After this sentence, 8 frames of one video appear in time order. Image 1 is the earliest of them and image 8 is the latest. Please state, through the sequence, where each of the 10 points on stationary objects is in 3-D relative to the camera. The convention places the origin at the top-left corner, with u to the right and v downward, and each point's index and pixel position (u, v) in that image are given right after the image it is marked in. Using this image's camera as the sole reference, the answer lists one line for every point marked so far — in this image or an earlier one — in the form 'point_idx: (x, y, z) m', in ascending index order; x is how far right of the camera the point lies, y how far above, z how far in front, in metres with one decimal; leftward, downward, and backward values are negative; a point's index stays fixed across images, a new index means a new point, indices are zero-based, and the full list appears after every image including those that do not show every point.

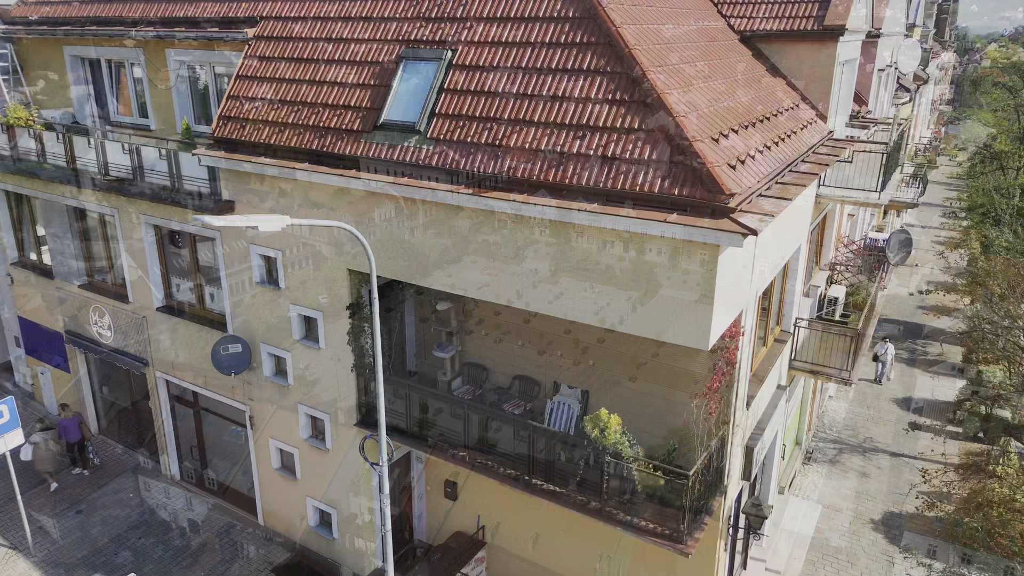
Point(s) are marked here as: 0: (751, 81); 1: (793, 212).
0: (+3.6, +3.1, +10.8) m
1: (+4.1, +1.1, +10.5) m
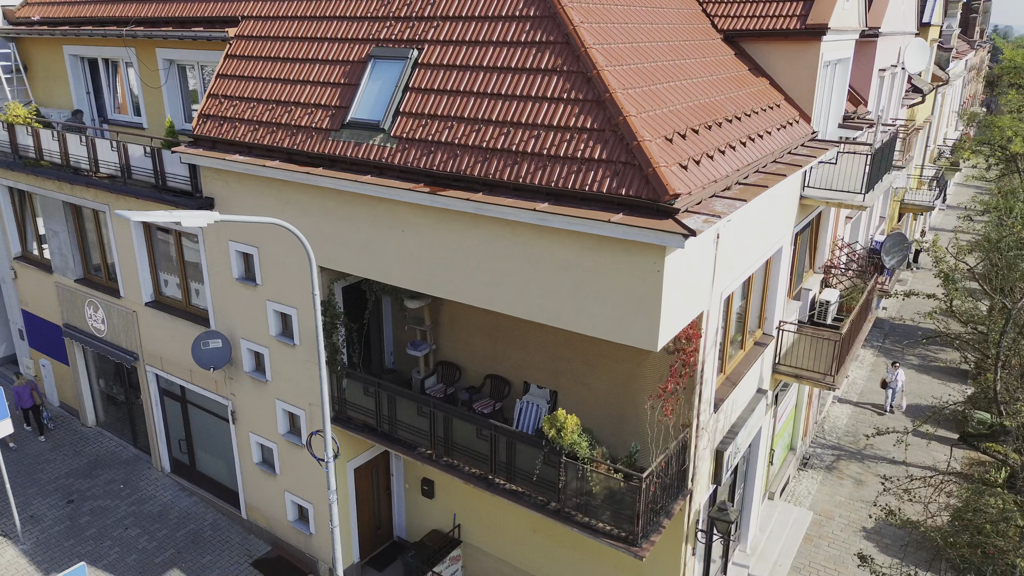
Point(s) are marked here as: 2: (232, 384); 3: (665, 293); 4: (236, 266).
0: (+3.2, +3.1, +10.6) m
1: (+3.6, +1.1, +10.3) m
2: (-4.9, -1.7, +12.7) m
3: (+1.6, -0.1, +7.4) m
4: (-4.5, +0.4, +11.7) m
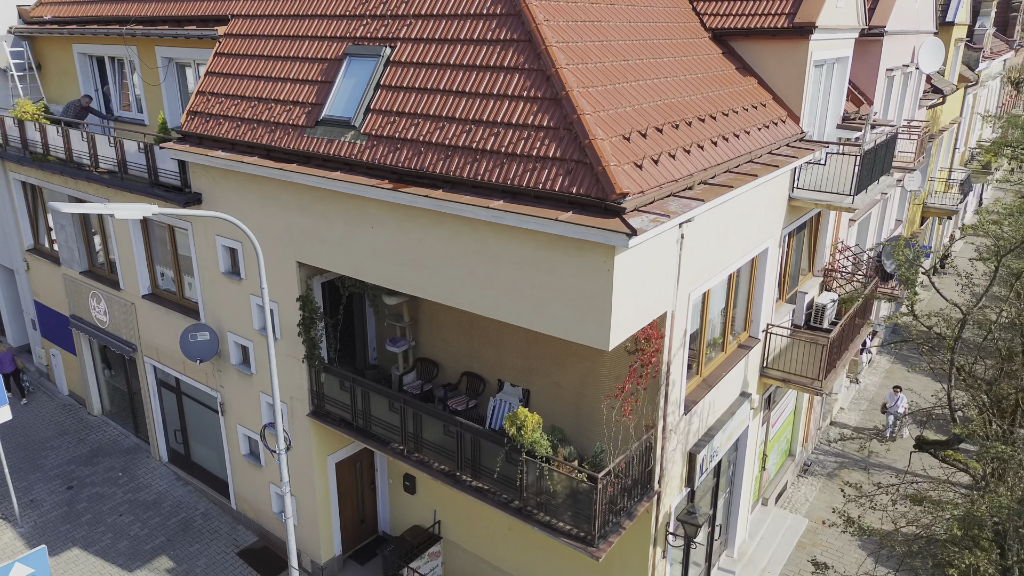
0: (+2.9, +3.0, +10.5) m
1: (+3.3, +1.1, +10.2) m
2: (-5.2, -1.6, +12.9) m
3: (+1.1, -0.1, +7.3) m
4: (-4.8, +0.5, +12.0) m
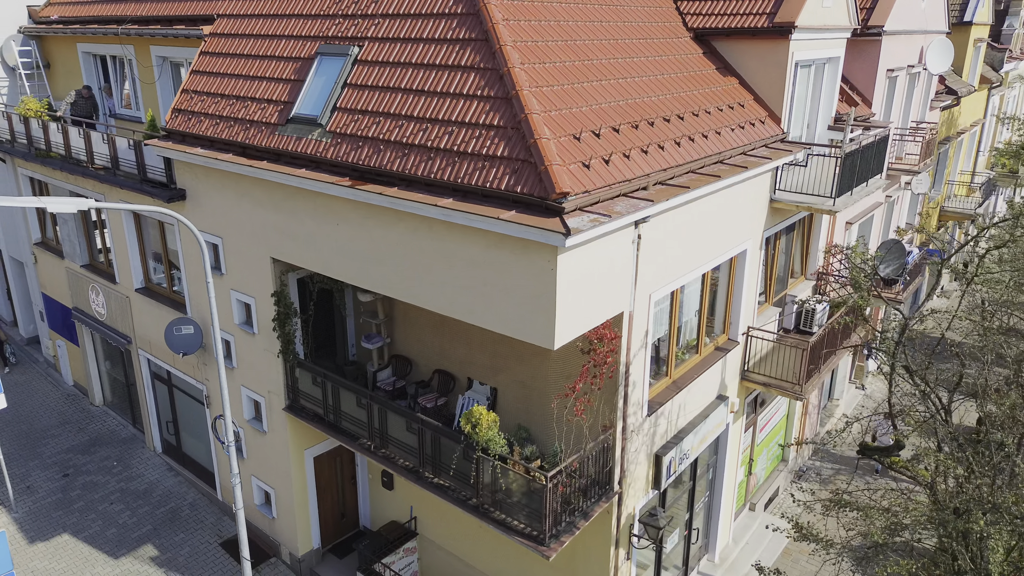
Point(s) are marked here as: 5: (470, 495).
0: (+2.5, +3.0, +10.4) m
1: (+2.8, +1.1, +10.1) m
2: (-5.6, -1.5, +13.1) m
3: (+0.5, 0.0, +7.3) m
4: (-5.2, +0.5, +12.2) m
5: (-0.5, -2.7, +9.2) m
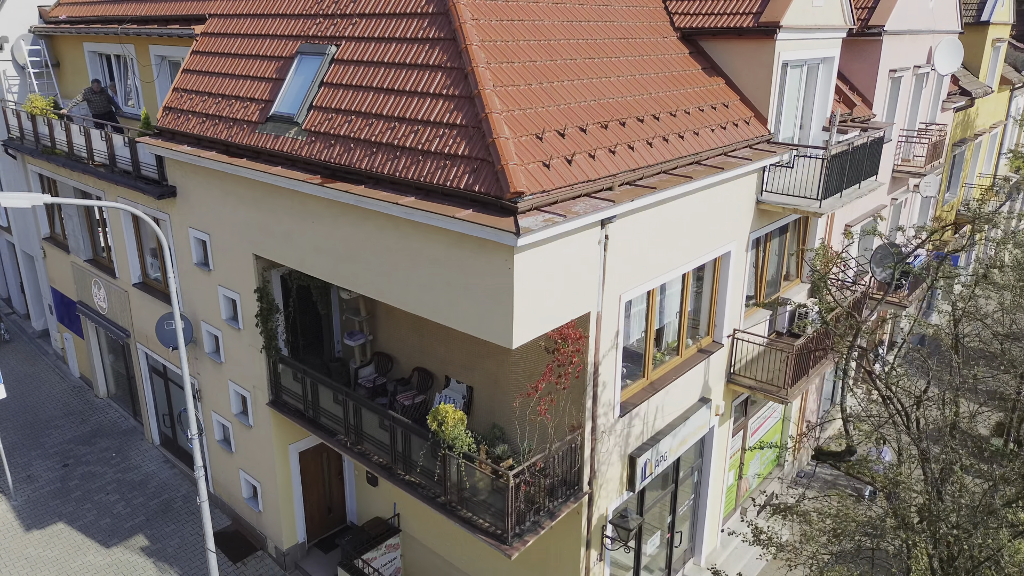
0: (+2.2, +3.0, +10.4) m
1: (+2.5, +1.0, +10.0) m
2: (-5.9, -1.4, +13.4) m
3: (0.0, 0.0, +7.3) m
4: (-5.5, +0.6, +12.4) m
5: (-0.9, -2.6, +9.3) m
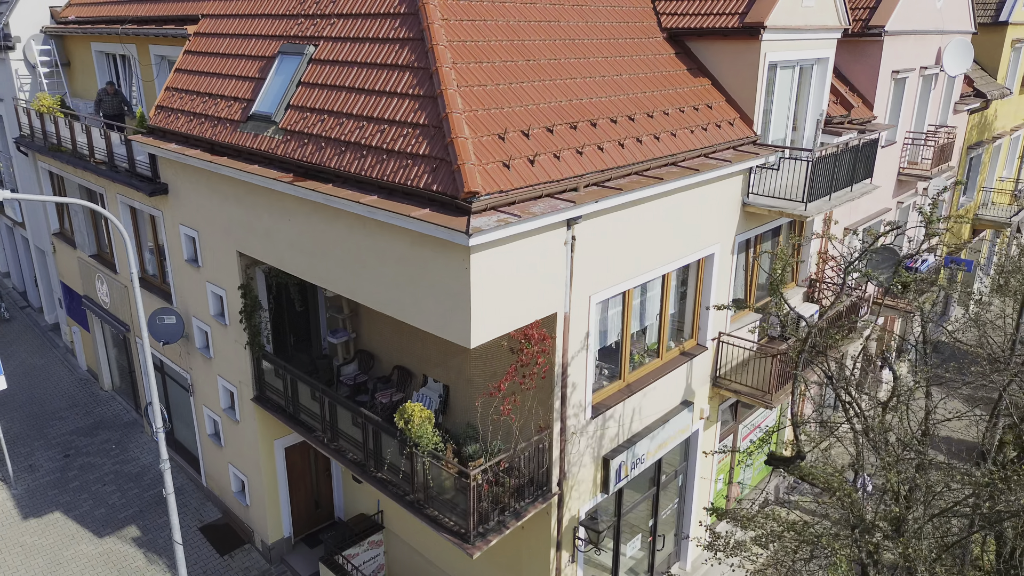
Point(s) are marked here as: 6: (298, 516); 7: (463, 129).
0: (+1.9, +3.0, +10.3) m
1: (+2.2, +1.0, +9.9) m
2: (-6.1, -1.3, +13.6) m
3: (-0.4, 0.0, +7.3) m
4: (-5.7, +0.7, +12.6) m
5: (-1.4, -2.6, +9.3) m
6: (-4.0, -4.3, +13.4) m
7: (-0.5, +1.7, +7.5) m
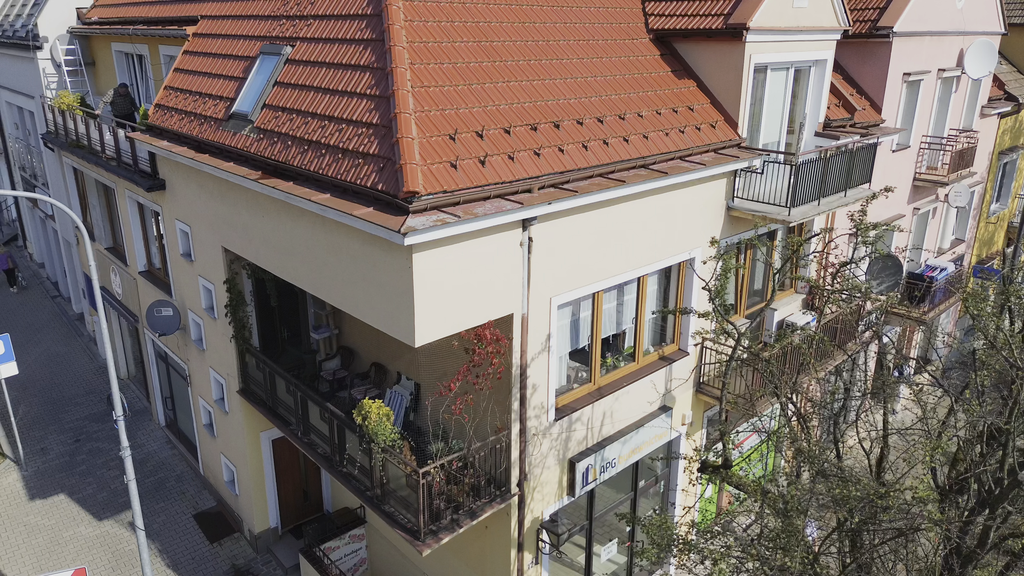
0: (+1.5, +2.9, +10.2) m
1: (+1.7, +1.0, +9.8) m
2: (-6.3, -1.2, +14.0) m
3: (-1.0, 0.0, +7.4) m
4: (-6.0, +0.8, +12.9) m
5: (-1.9, -2.6, +9.4) m
6: (-4.3, -4.2, +13.7) m
7: (-1.1, +1.7, +7.6) m
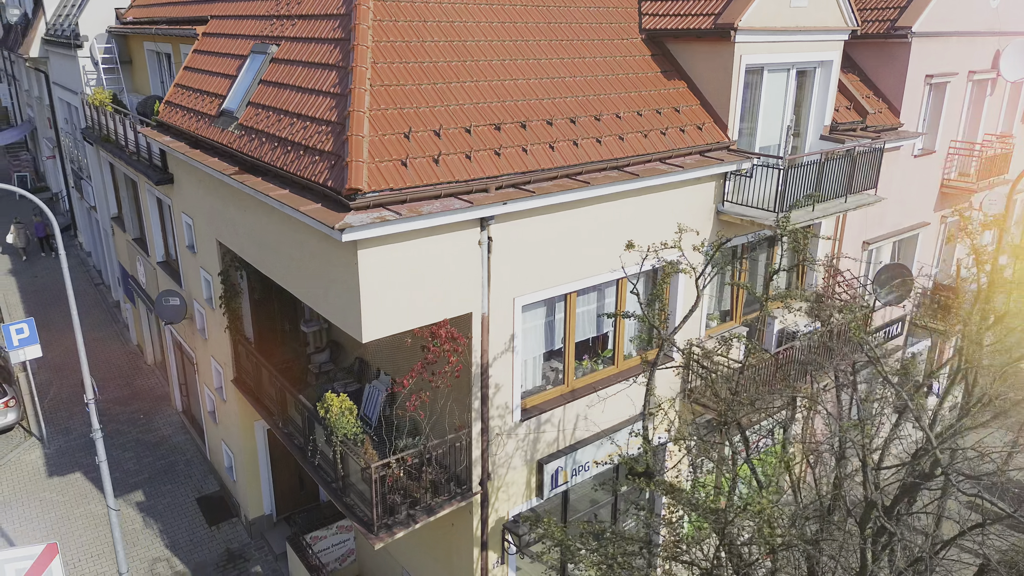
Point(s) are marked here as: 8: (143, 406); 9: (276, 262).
0: (+1.2, +2.9, +10.1) m
1: (+1.4, +0.9, +9.7) m
2: (-6.4, -1.0, +14.5) m
3: (-1.6, 0.0, +7.5) m
4: (-6.1, +1.0, +13.4) m
5: (-2.4, -2.5, +9.6) m
6: (-4.5, -4.0, +14.0) m
7: (-1.6, +1.7, +7.7) m
8: (-9.3, -3.0, +18.1) m
9: (-3.1, +0.4, +9.4) m
